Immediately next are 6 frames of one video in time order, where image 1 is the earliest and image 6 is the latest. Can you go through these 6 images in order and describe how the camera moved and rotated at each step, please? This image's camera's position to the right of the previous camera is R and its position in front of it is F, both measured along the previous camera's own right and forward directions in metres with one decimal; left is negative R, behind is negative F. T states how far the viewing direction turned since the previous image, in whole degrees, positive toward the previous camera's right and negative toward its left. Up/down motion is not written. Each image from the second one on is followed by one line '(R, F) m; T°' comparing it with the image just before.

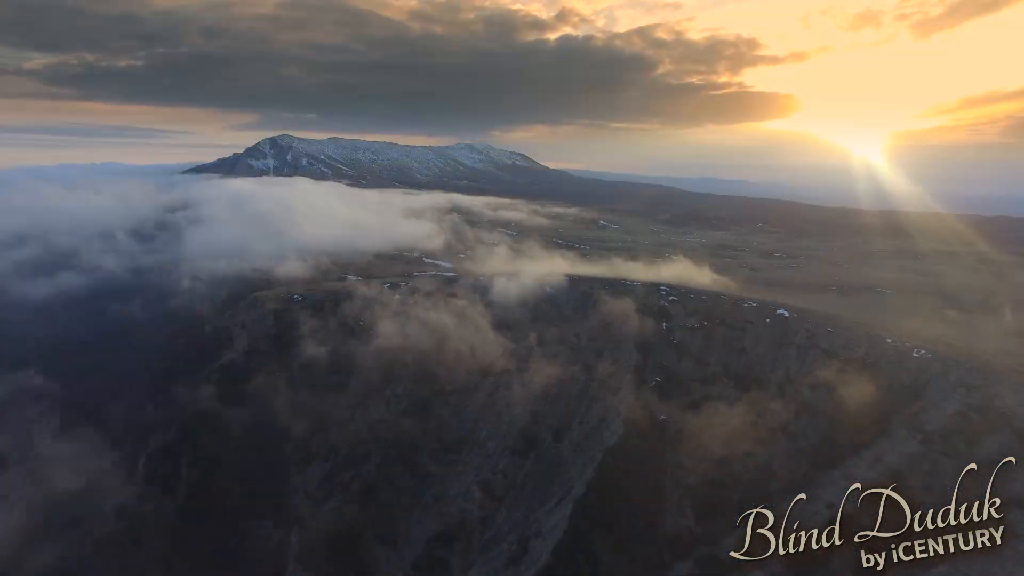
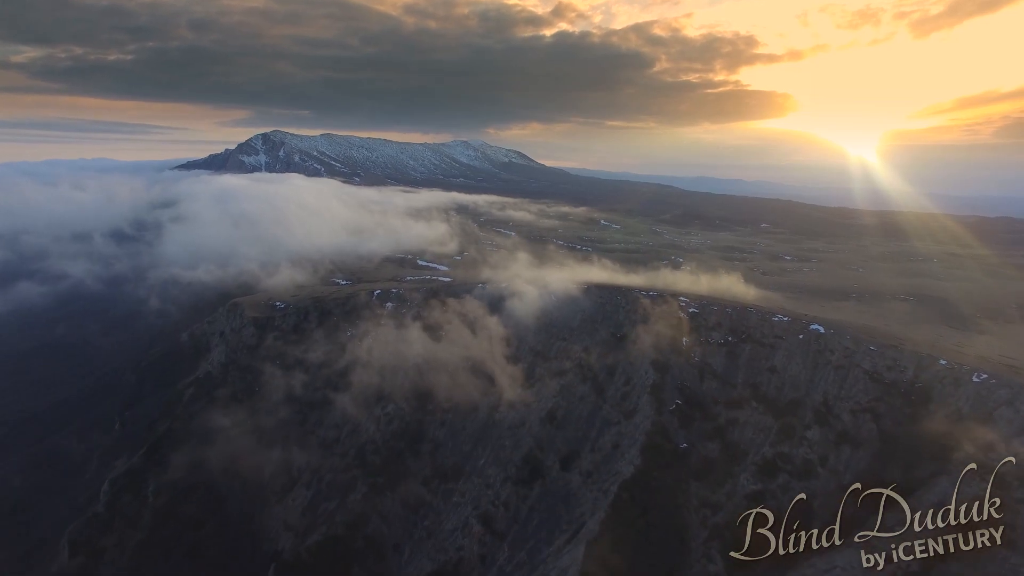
(-1.5, +9.7) m; +1°
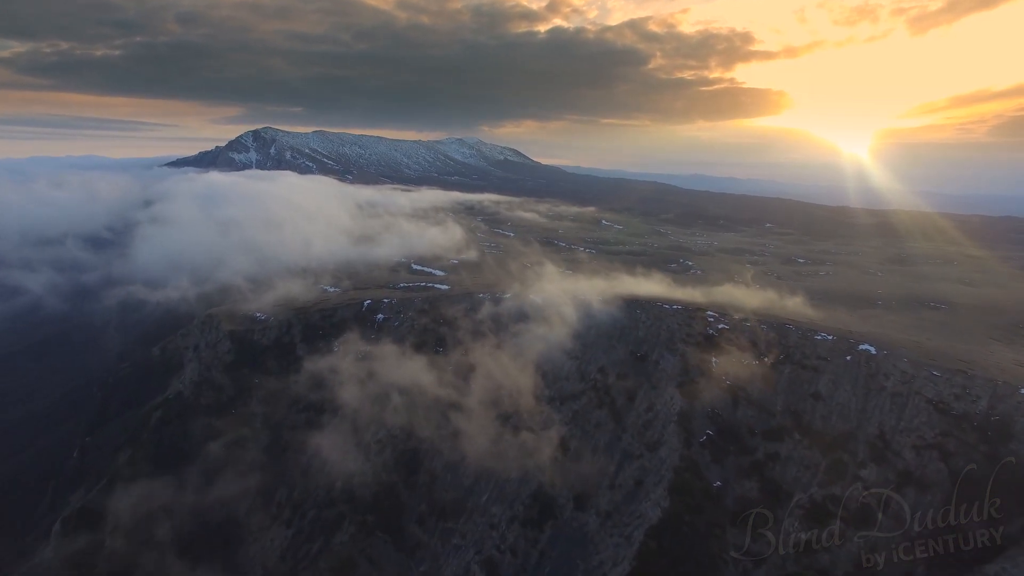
(-2.1, +10.5) m; +1°
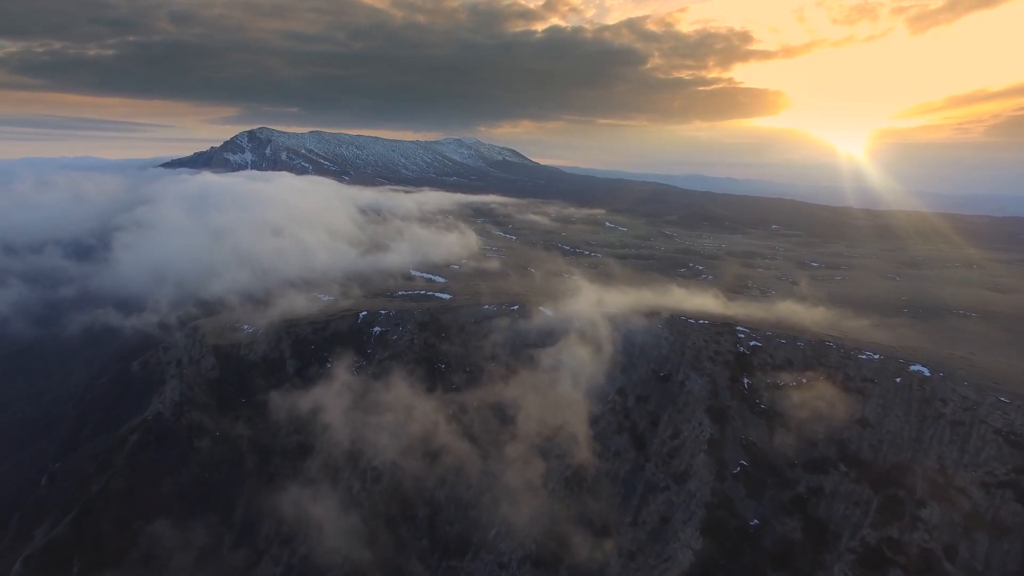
(-2.0, +7.6) m; 0°
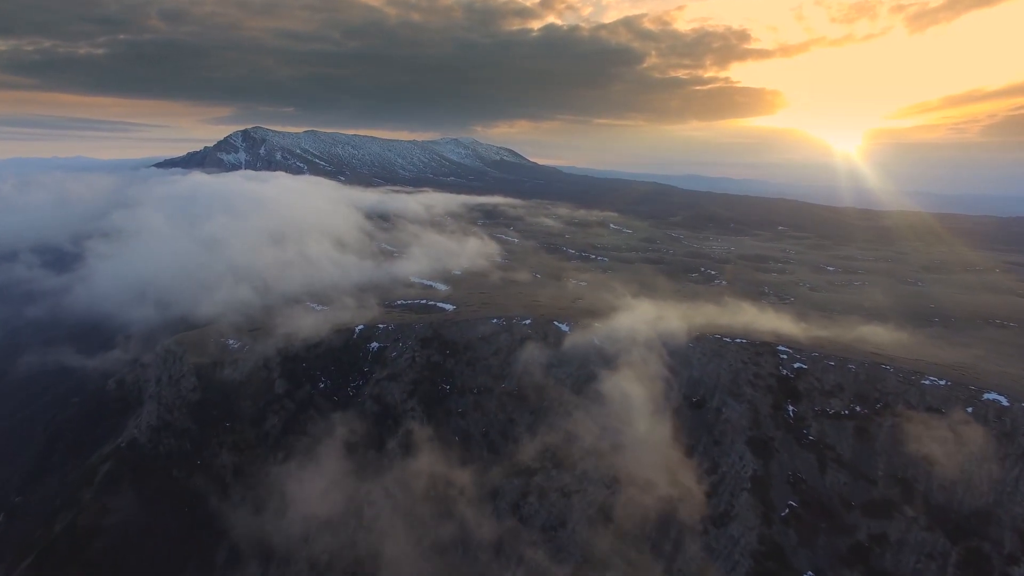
(-2.6, +8.3) m; +1°
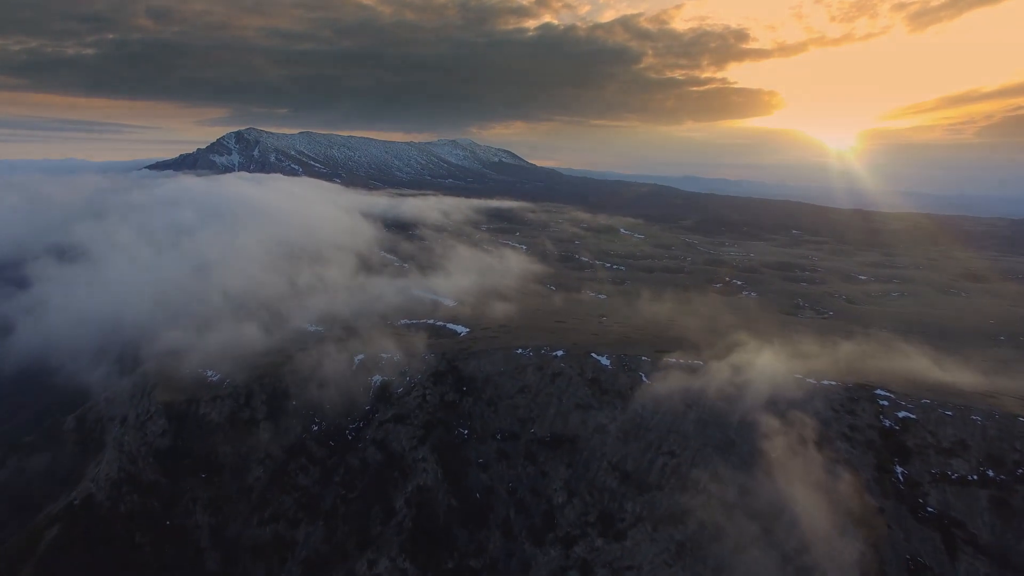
(-4.9, +13.1) m; +1°
